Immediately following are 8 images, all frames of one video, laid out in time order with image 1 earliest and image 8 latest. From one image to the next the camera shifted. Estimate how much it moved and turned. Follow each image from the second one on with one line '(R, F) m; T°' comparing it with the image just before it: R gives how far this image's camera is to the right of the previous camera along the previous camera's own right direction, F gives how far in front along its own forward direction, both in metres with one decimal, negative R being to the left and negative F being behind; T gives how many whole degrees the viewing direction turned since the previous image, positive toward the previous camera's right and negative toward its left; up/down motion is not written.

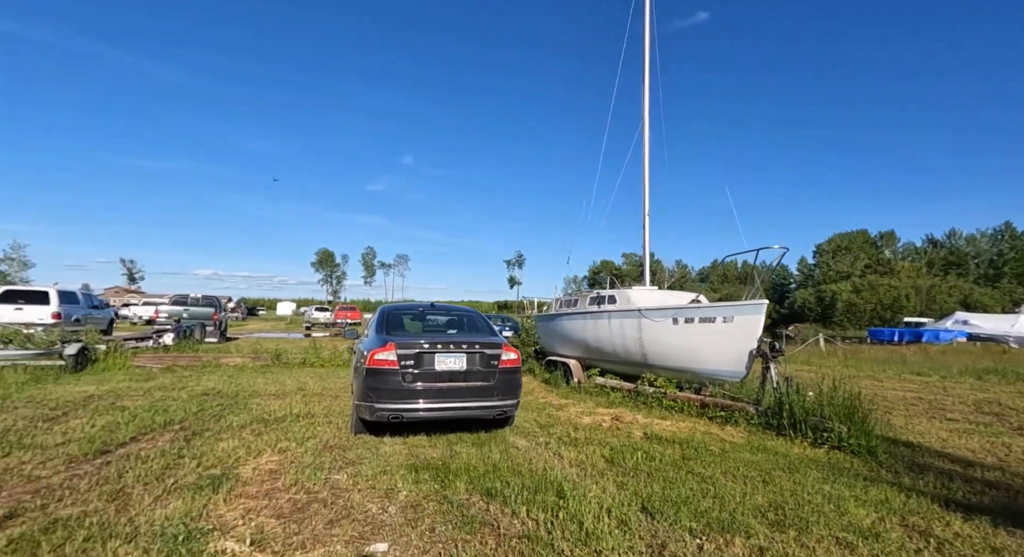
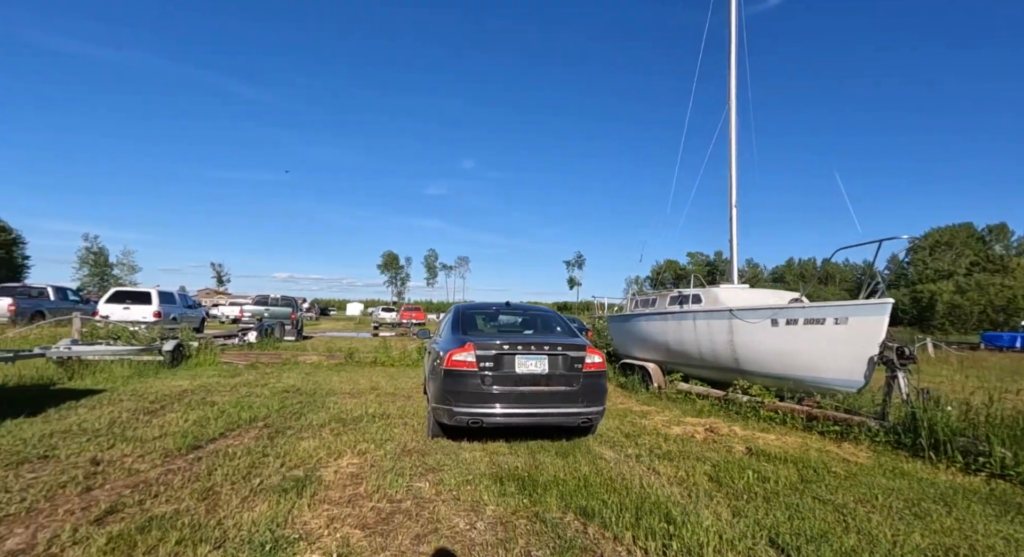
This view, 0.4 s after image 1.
(-0.2, +0.3) m; -7°
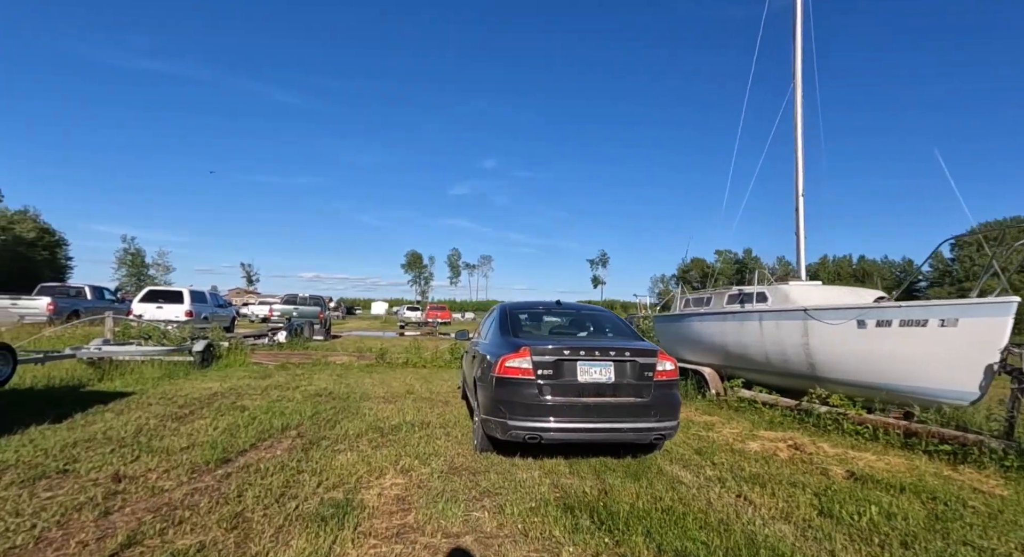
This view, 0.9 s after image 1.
(-0.3, +0.5) m; -3°
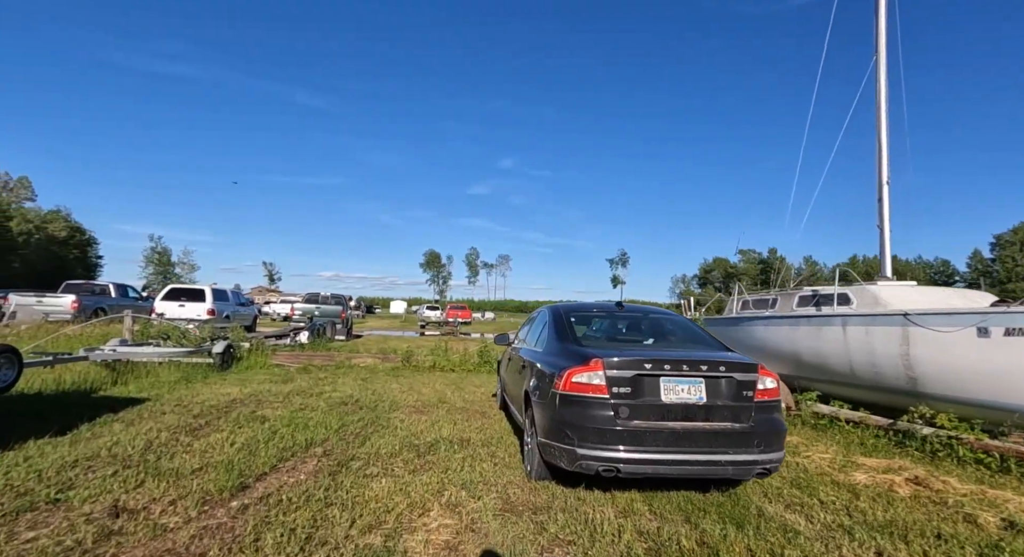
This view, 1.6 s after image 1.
(-0.4, +0.7) m; -2°
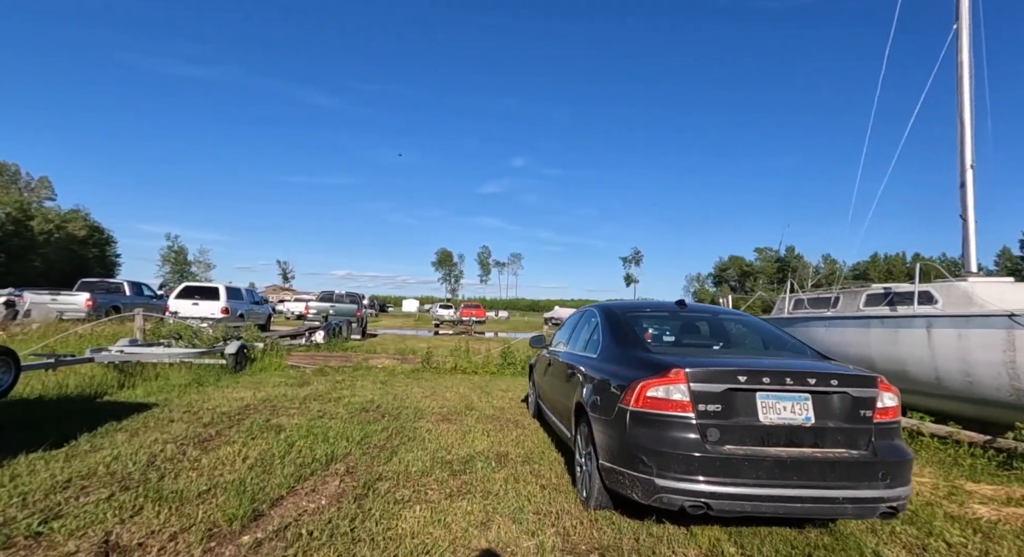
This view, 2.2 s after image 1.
(-0.3, +0.6) m; -1°
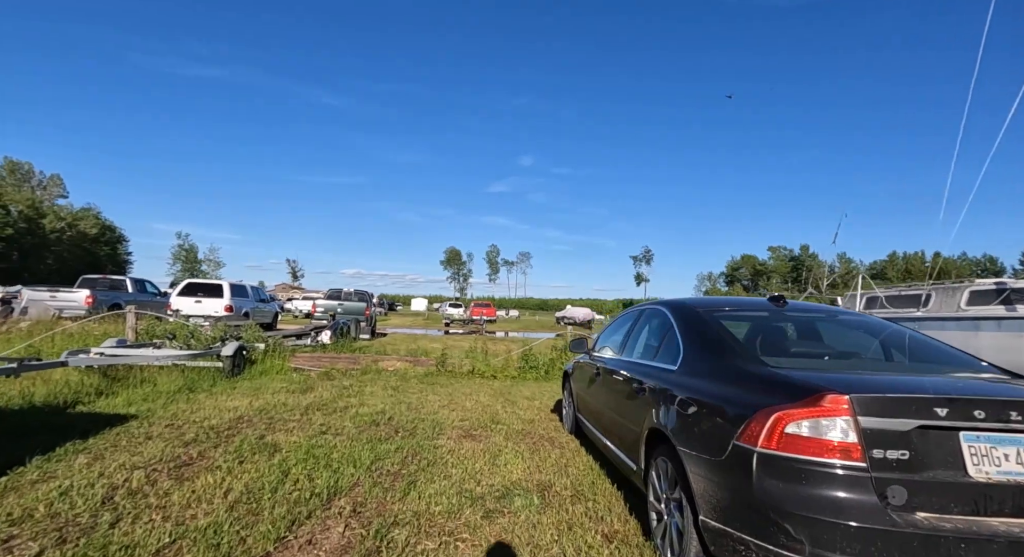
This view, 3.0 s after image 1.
(-0.3, +0.9) m; -1°
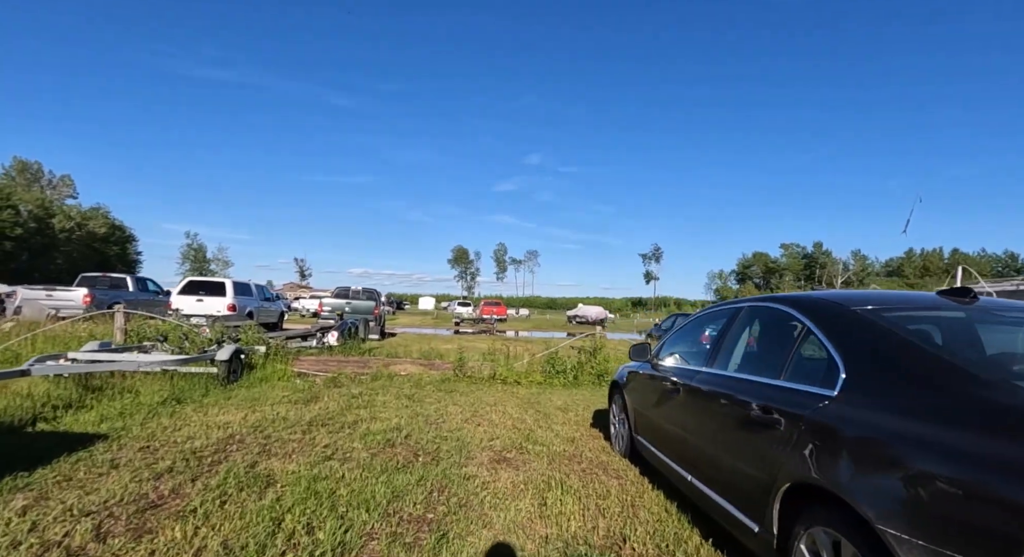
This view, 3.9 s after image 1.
(-0.3, +0.9) m; -1°
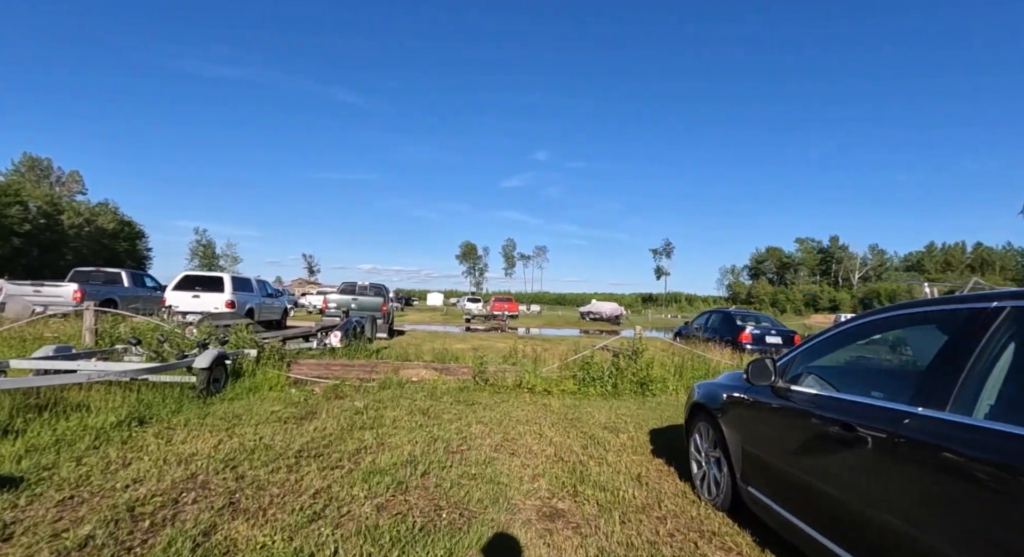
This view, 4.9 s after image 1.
(-0.3, +1.2) m; -1°
